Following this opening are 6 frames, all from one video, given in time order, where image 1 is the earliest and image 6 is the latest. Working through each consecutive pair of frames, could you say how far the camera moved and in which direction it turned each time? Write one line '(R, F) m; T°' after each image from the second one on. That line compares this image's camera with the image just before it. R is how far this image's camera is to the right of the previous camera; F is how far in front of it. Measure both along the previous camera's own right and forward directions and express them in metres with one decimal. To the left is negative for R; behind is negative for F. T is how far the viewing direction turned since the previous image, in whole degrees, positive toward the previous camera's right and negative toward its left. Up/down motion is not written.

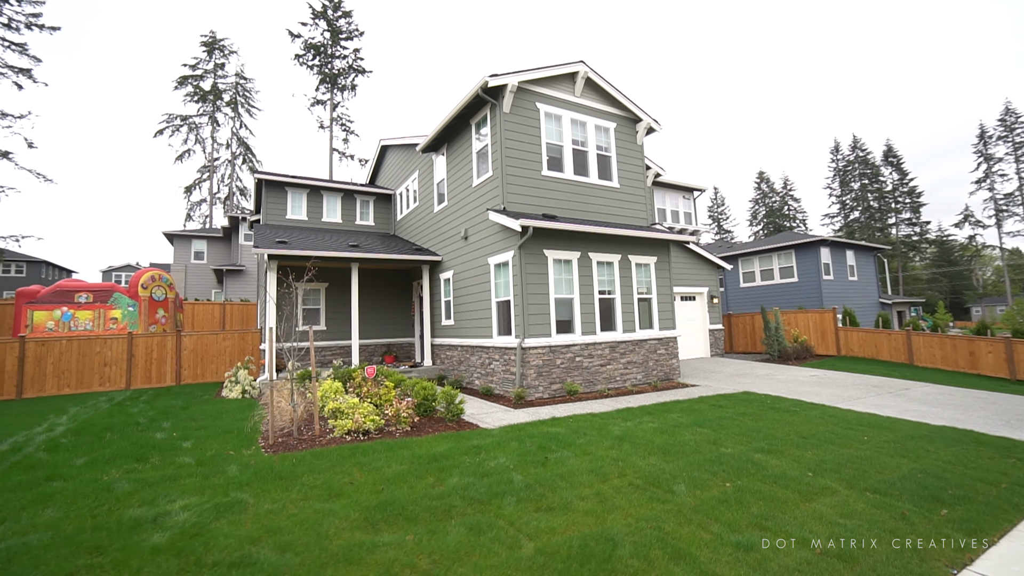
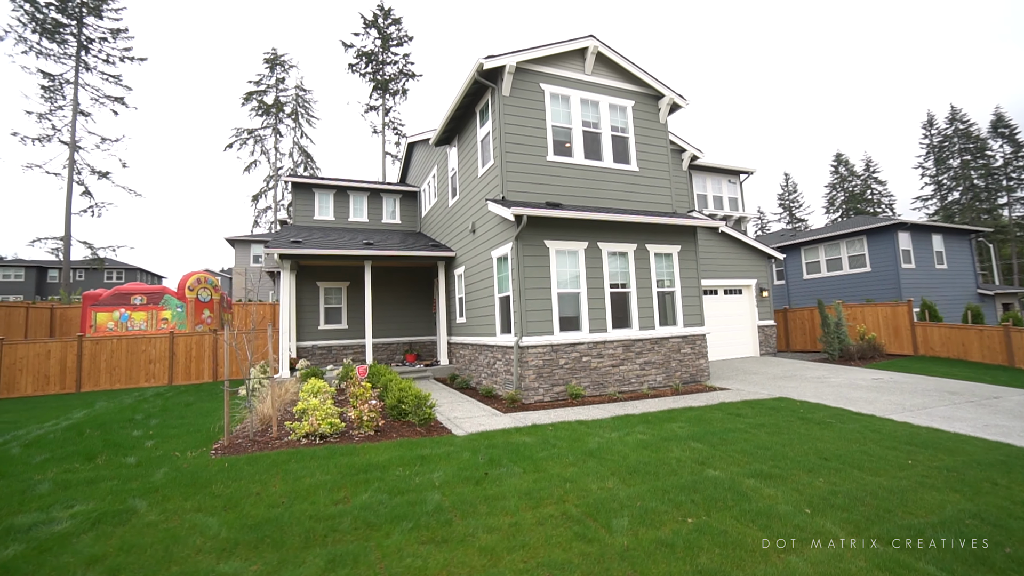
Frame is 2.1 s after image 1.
(+1.2, +0.7) m; -8°
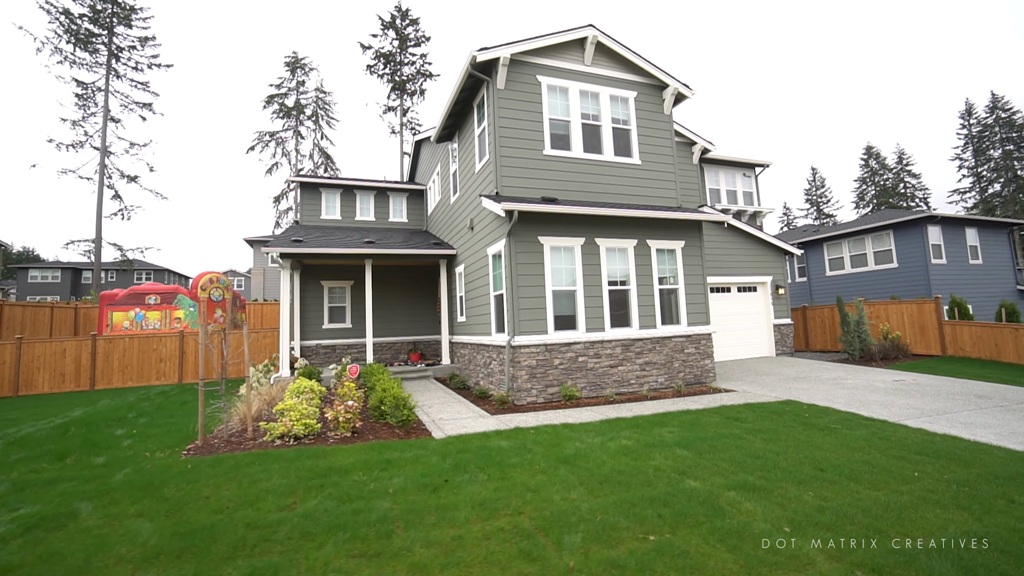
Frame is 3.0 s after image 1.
(+0.5, +0.3) m; -3°
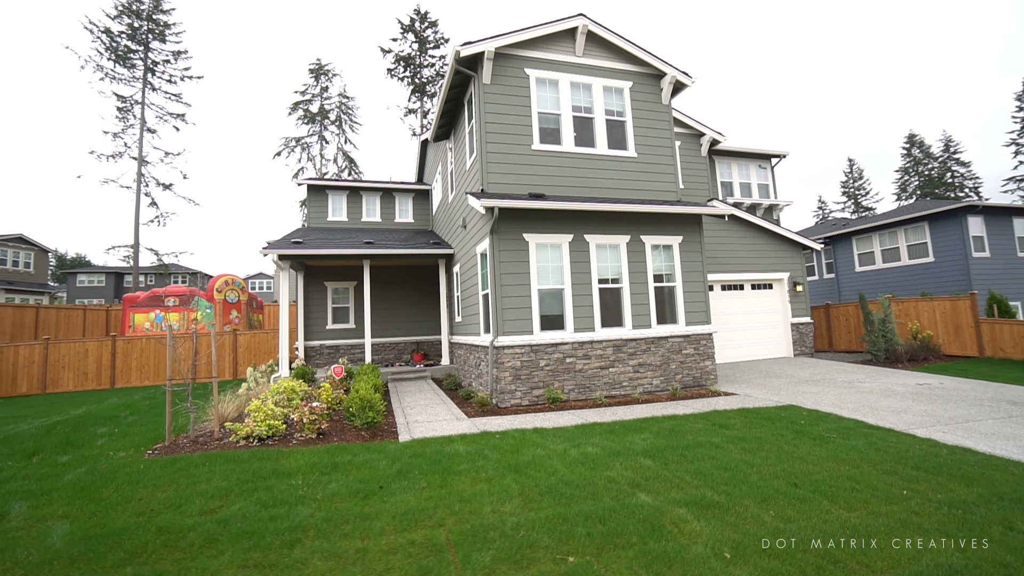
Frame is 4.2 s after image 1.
(+0.8, +0.3) m; -4°
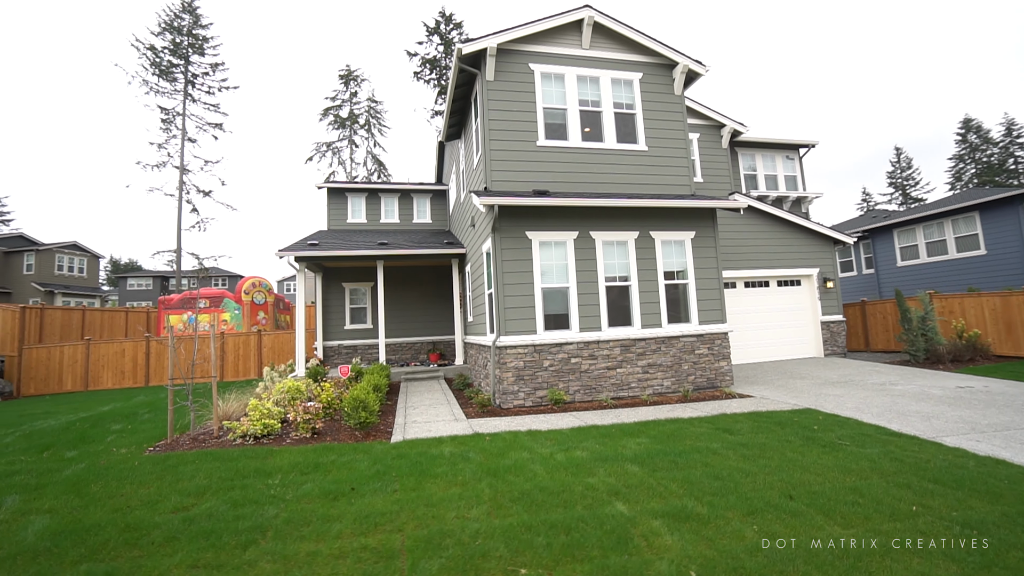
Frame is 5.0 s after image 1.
(+0.5, +0.2) m; -4°
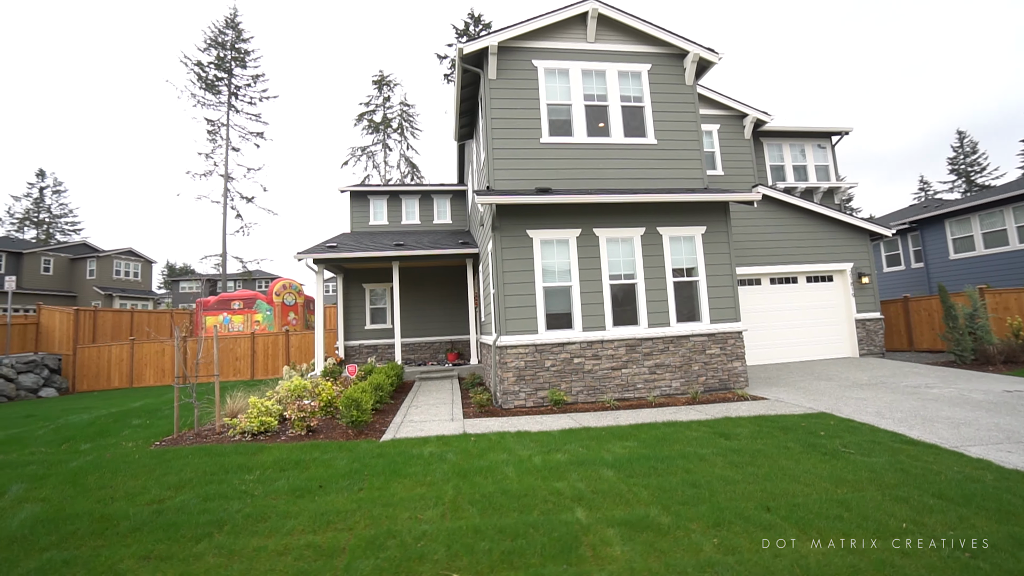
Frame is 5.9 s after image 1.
(+0.6, +0.1) m; -5°
